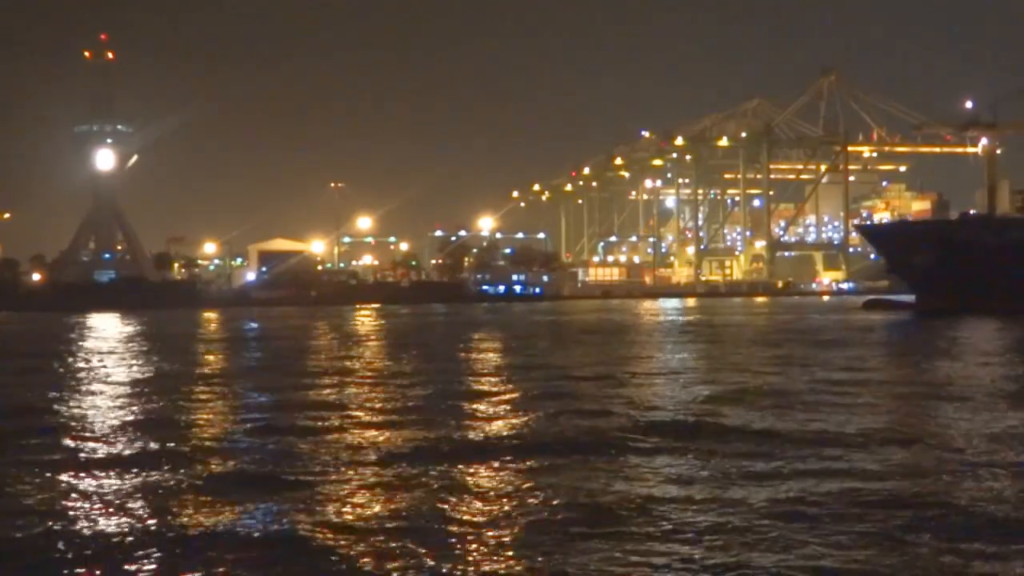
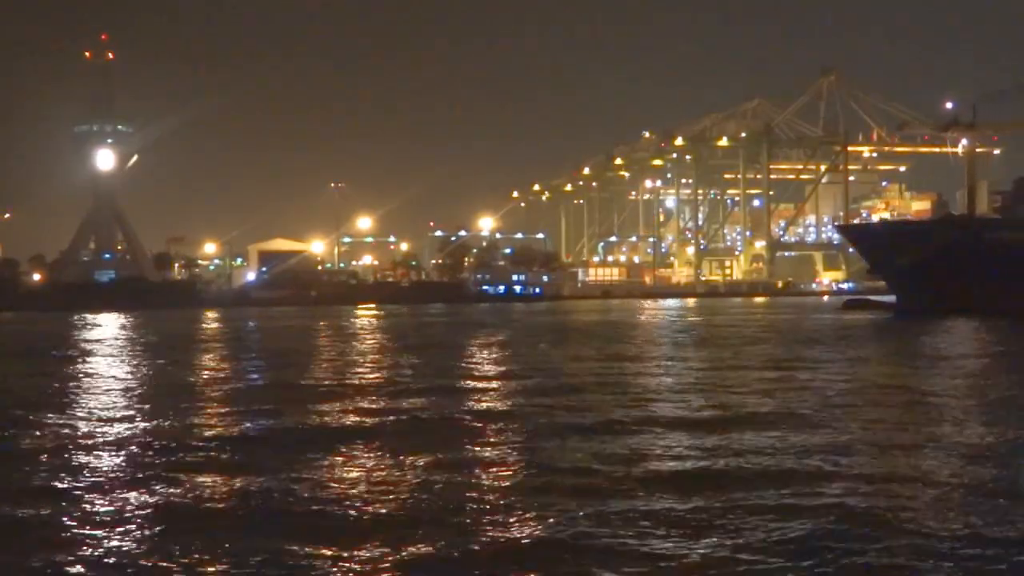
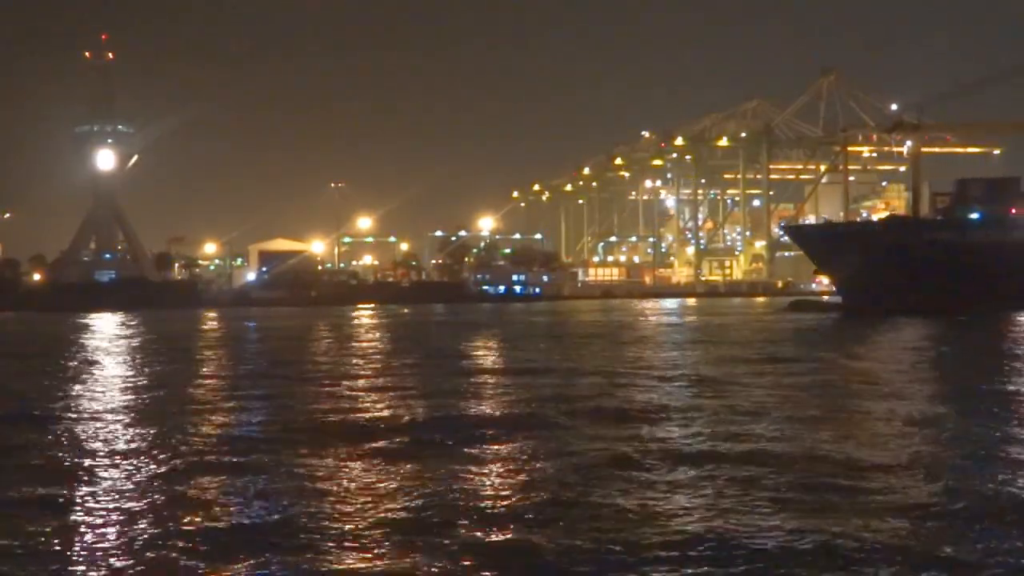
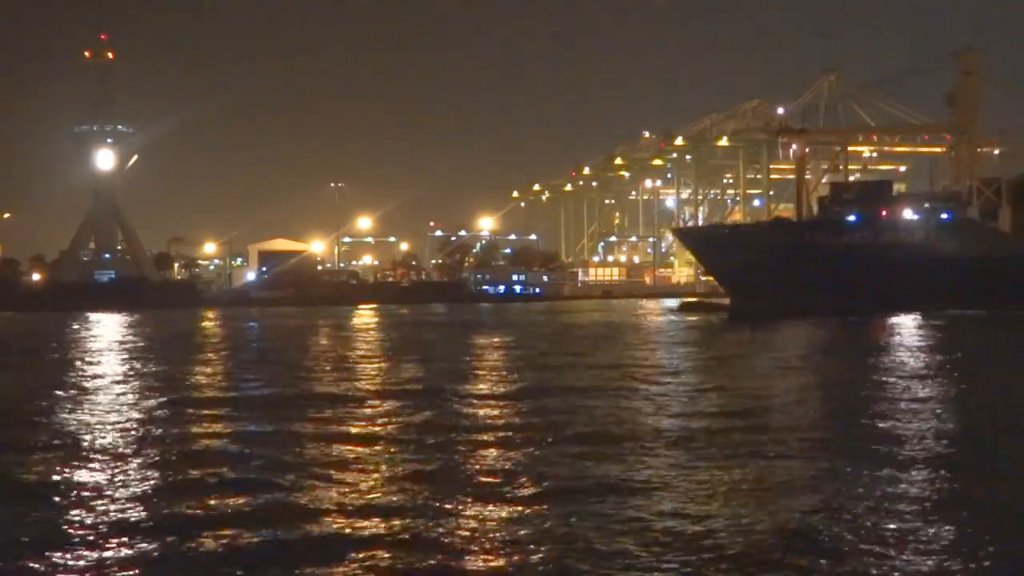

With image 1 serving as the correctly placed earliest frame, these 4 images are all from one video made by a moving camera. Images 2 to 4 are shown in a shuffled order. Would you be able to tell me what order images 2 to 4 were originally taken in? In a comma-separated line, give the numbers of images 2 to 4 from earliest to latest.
2, 3, 4
